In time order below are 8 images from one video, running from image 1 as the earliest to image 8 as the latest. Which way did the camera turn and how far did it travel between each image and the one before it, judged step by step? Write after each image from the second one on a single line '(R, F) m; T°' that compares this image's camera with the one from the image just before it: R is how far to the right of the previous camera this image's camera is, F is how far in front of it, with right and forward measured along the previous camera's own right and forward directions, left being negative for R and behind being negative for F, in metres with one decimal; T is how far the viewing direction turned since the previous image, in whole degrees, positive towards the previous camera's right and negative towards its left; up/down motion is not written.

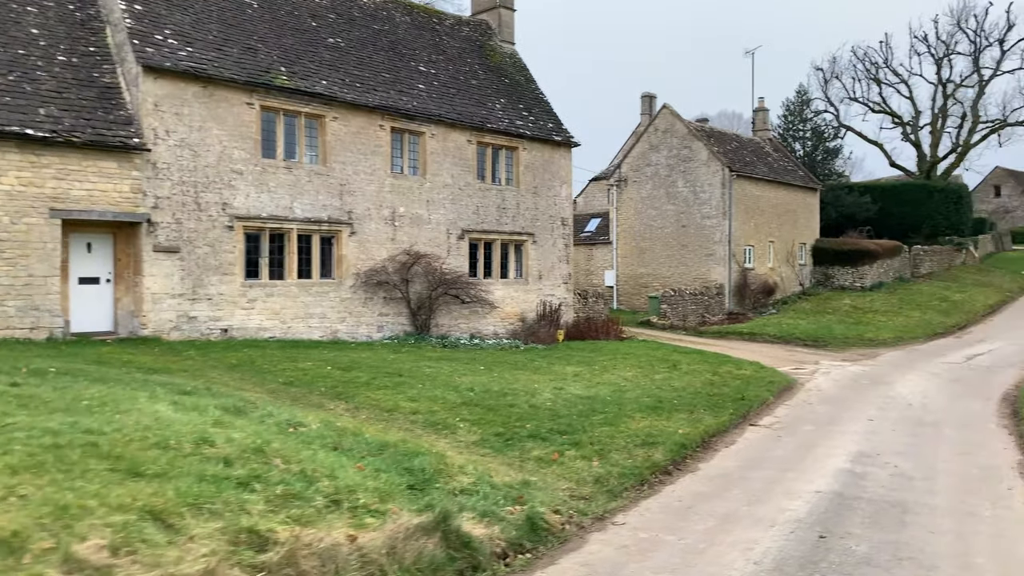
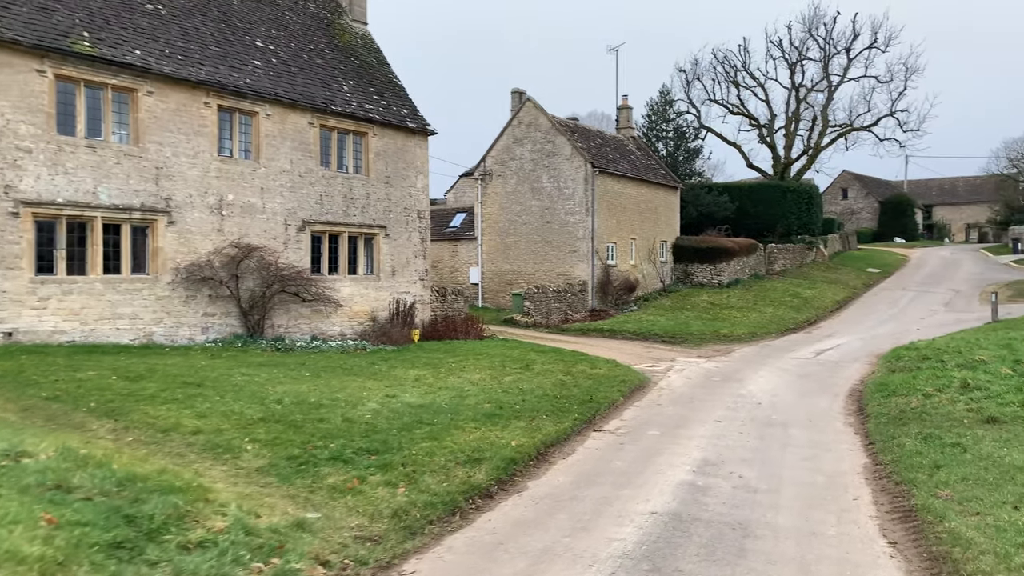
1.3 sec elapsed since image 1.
(+0.7, +1.1) m; +9°
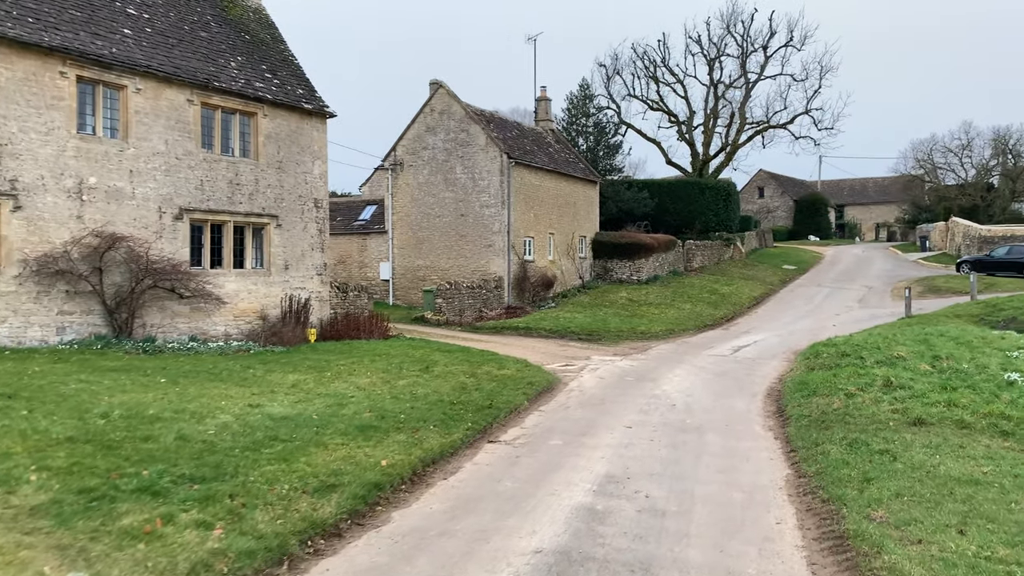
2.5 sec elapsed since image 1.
(+0.5, +1.3) m; +5°
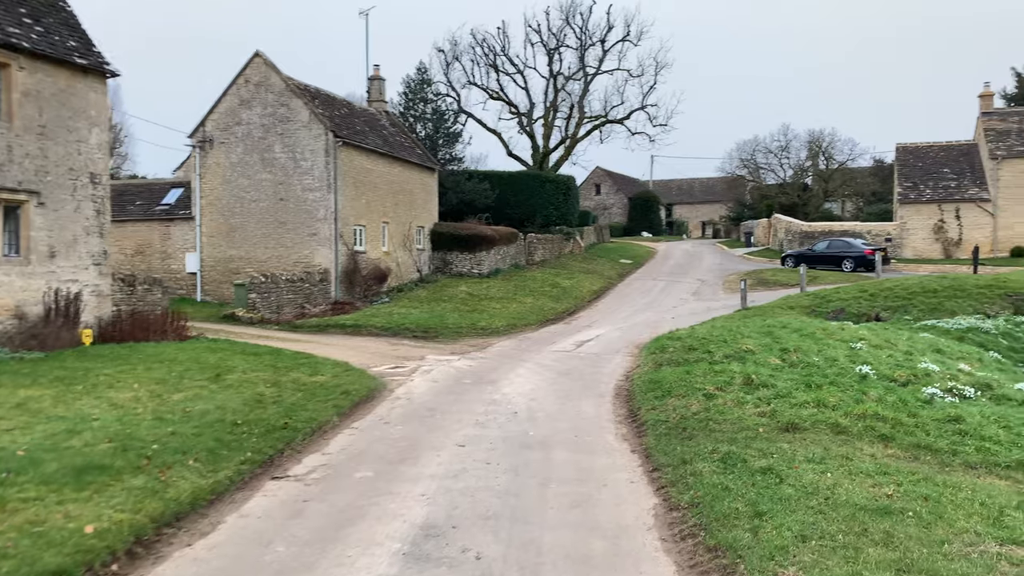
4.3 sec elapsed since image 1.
(+0.4, +1.9) m; +11°
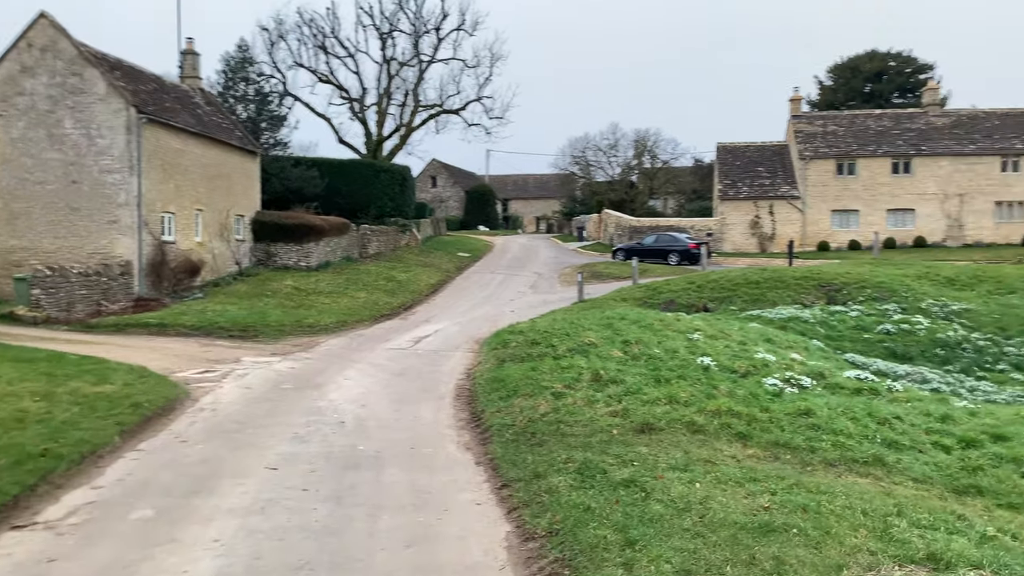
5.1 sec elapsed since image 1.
(+0.1, +1.1) m; +12°
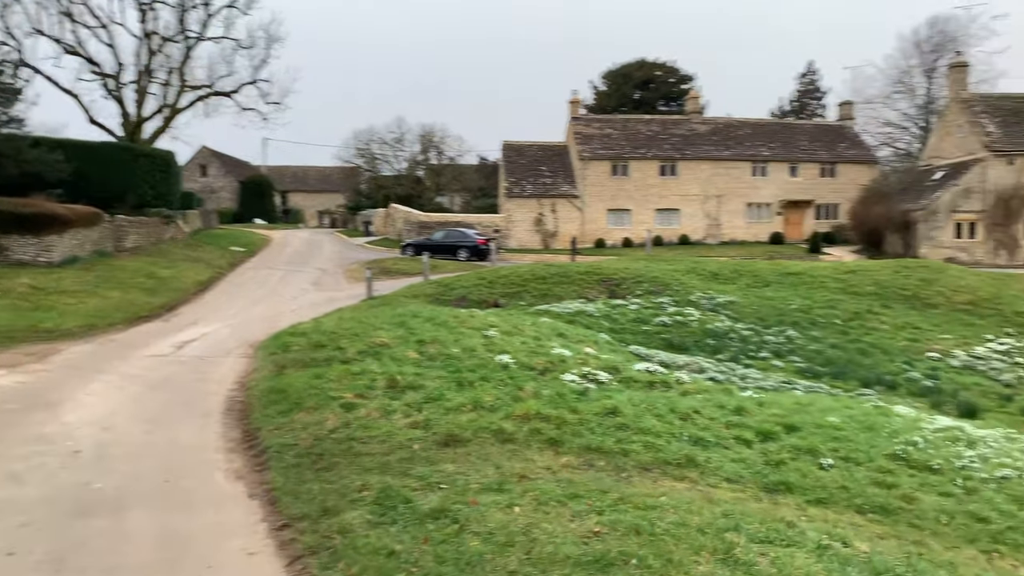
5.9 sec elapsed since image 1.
(0.0, +0.9) m; +15°
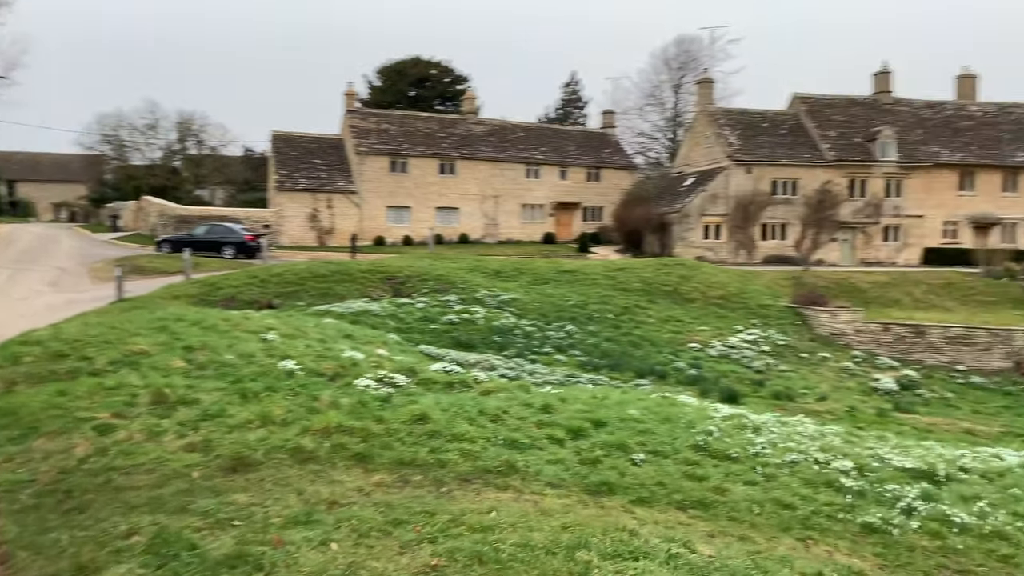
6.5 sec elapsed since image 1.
(-0.2, +0.7) m; +16°
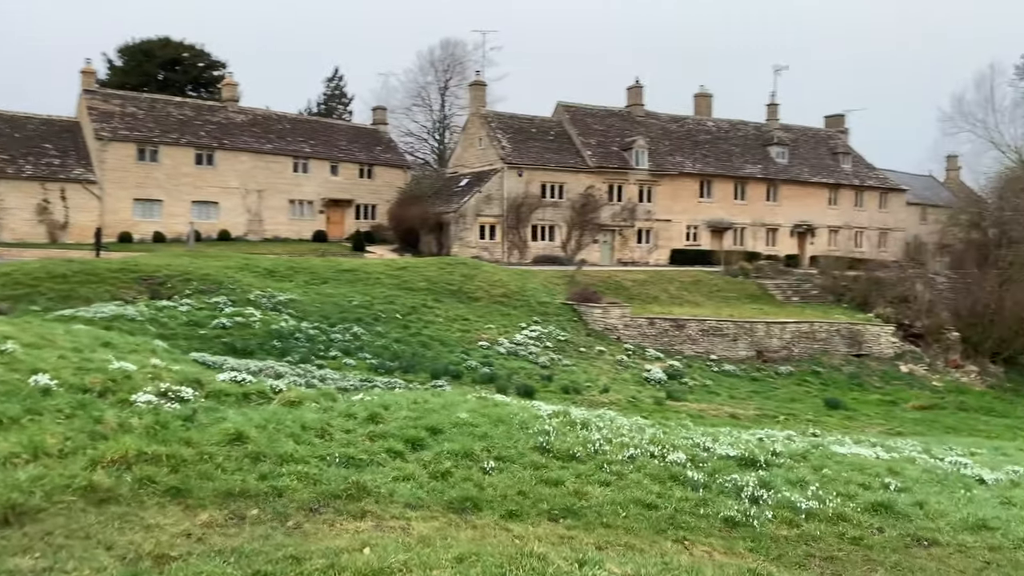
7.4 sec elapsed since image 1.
(-0.6, +0.8) m; +17°
